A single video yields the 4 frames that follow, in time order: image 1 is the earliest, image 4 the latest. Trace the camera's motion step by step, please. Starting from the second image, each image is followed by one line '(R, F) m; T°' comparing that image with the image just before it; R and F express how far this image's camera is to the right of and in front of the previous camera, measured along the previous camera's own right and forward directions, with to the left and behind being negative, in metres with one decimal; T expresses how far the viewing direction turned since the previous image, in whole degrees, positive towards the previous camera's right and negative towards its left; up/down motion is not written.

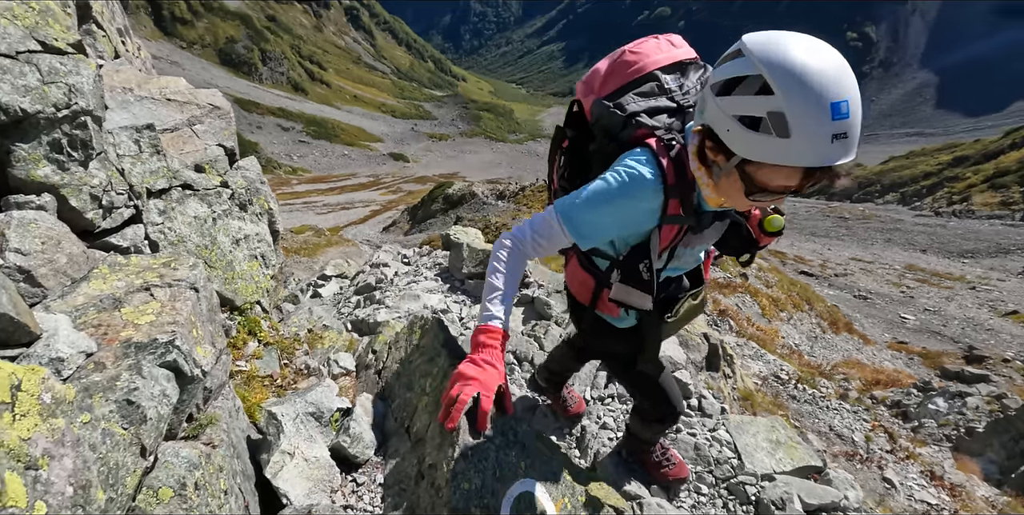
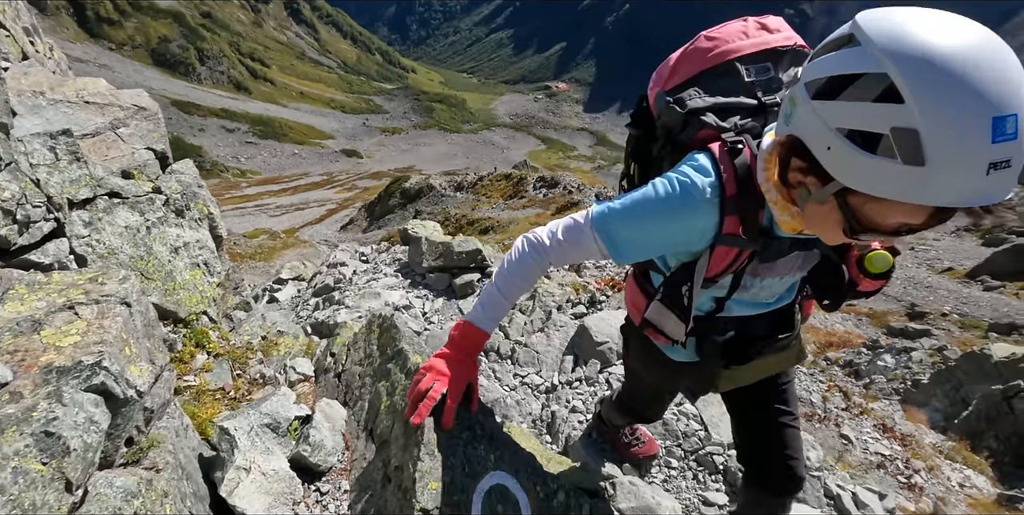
(0.0, +0.1) m; +4°
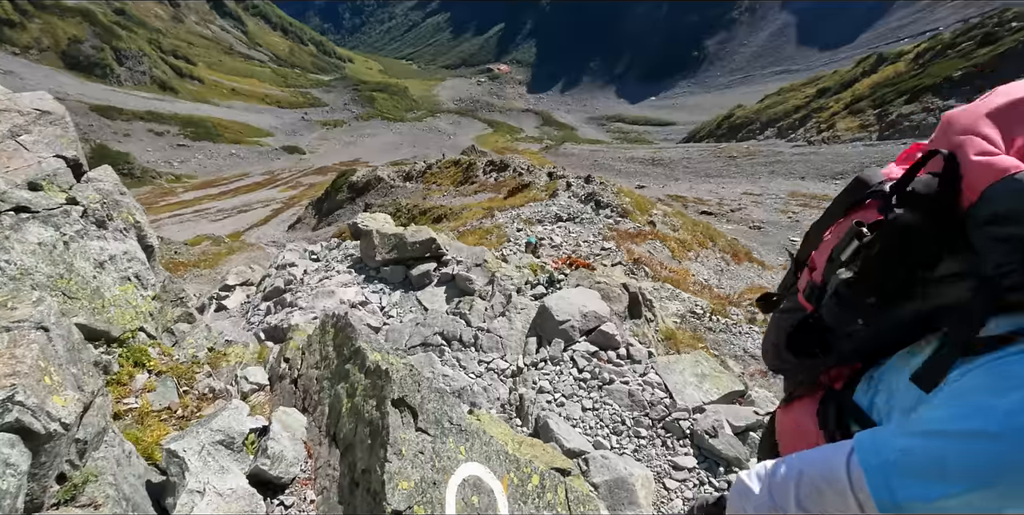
(0.0, +0.1) m; +5°
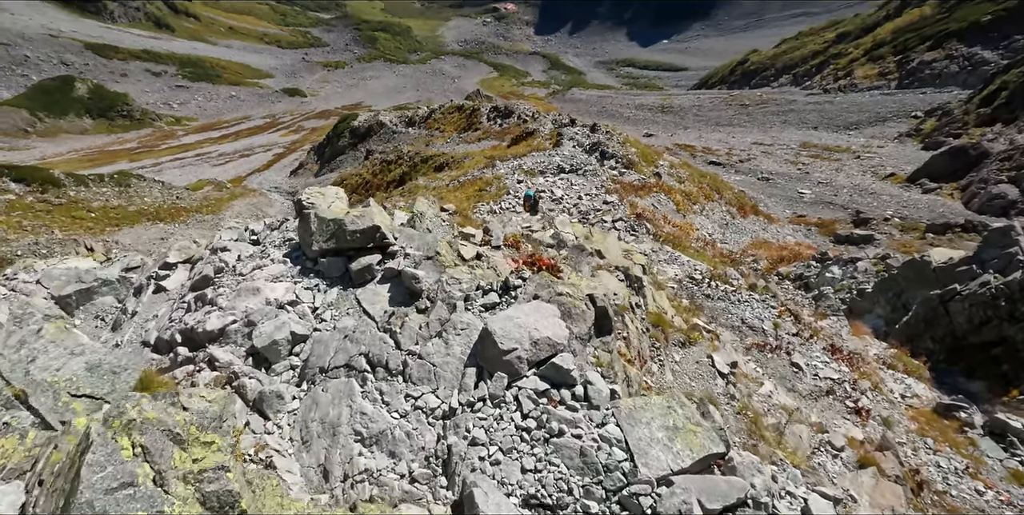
(+0.8, +1.5) m; 0°
